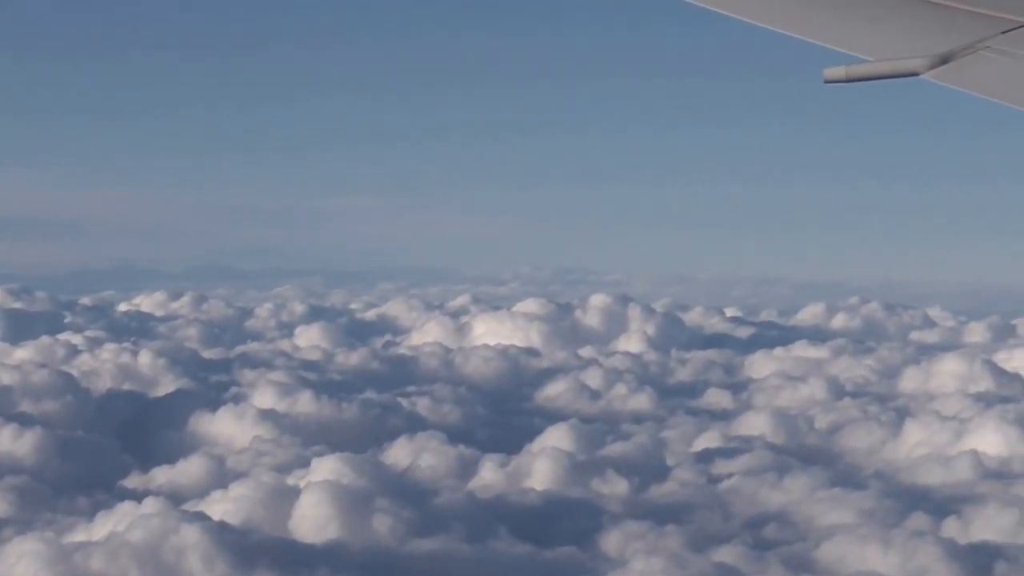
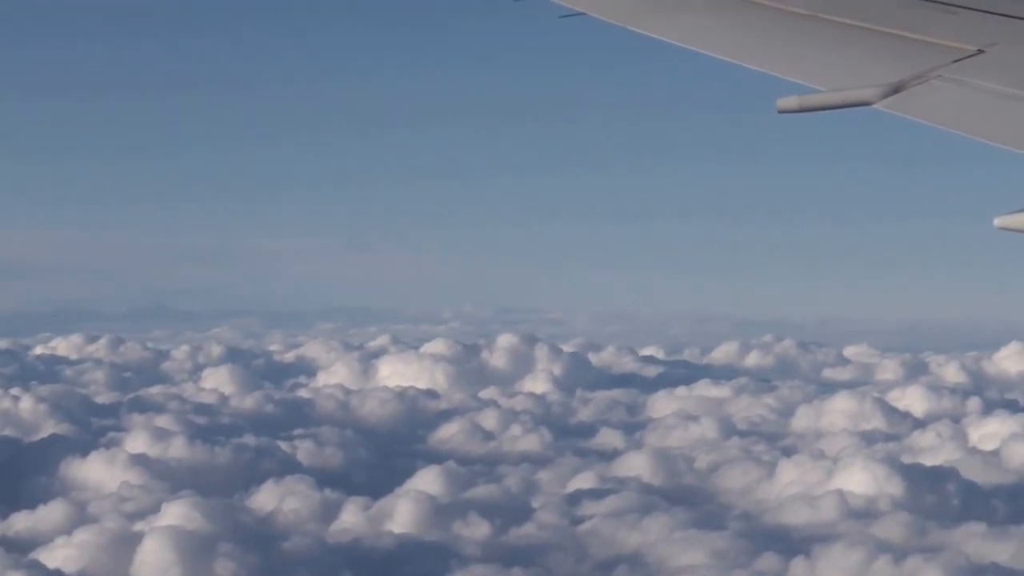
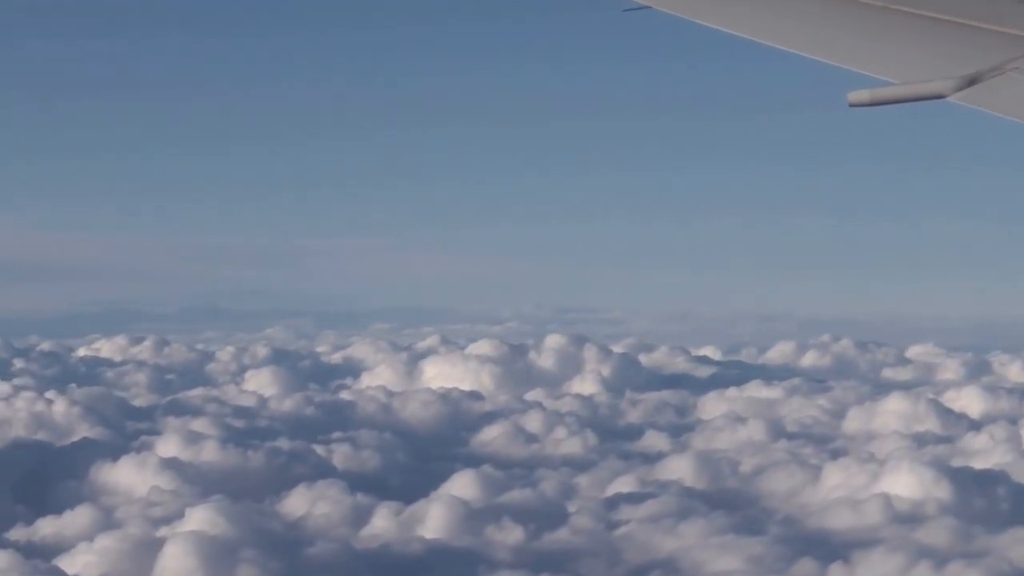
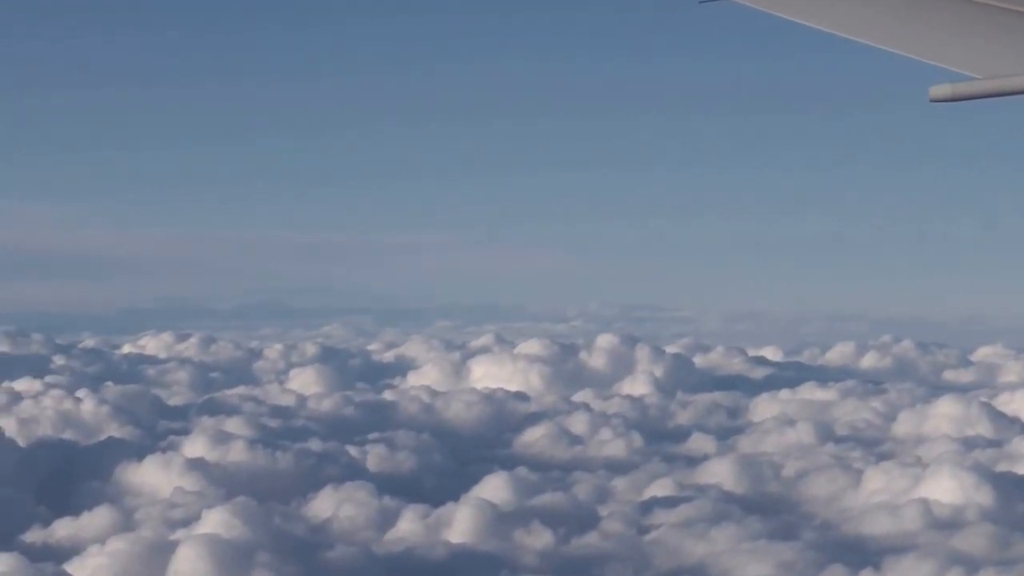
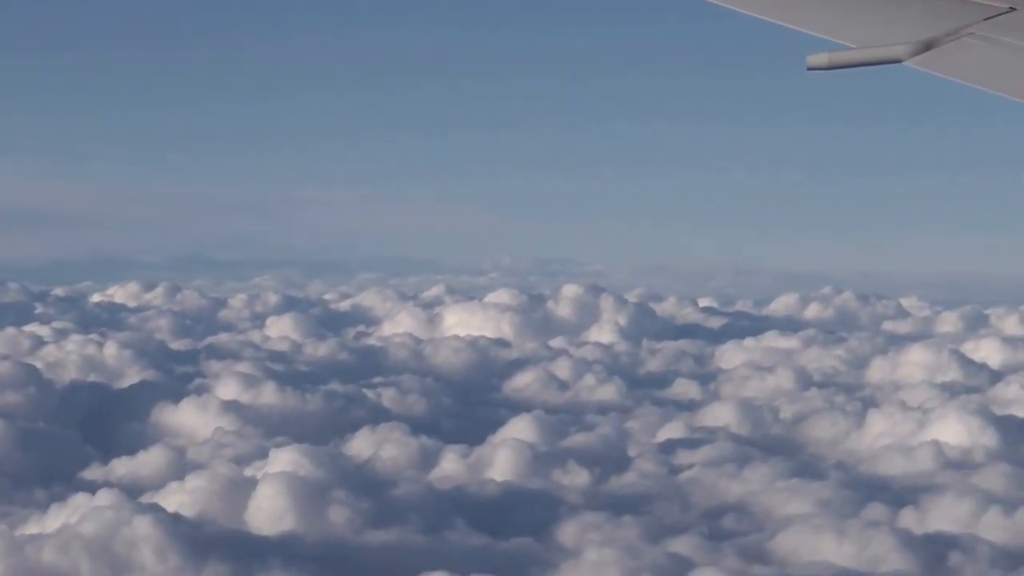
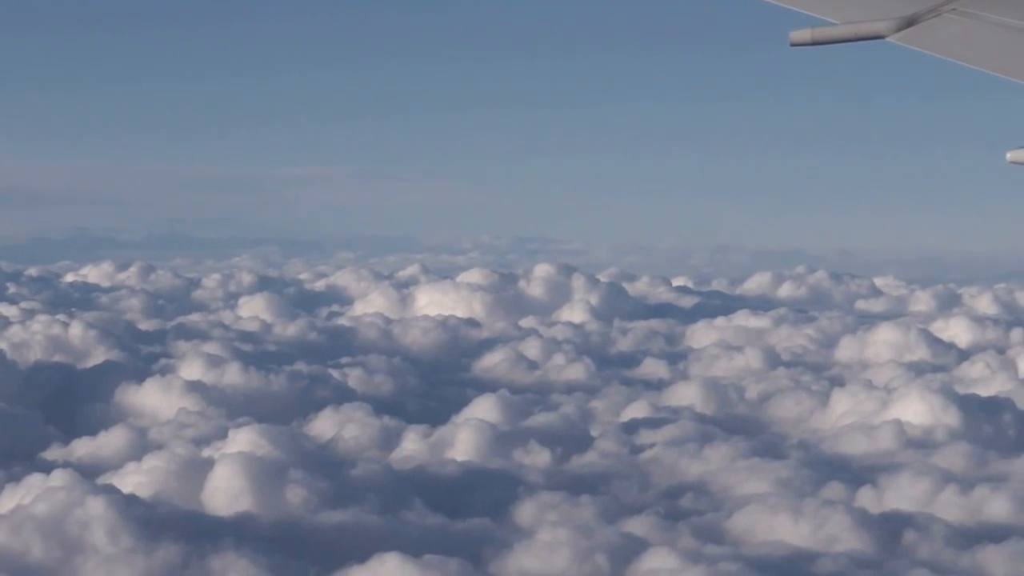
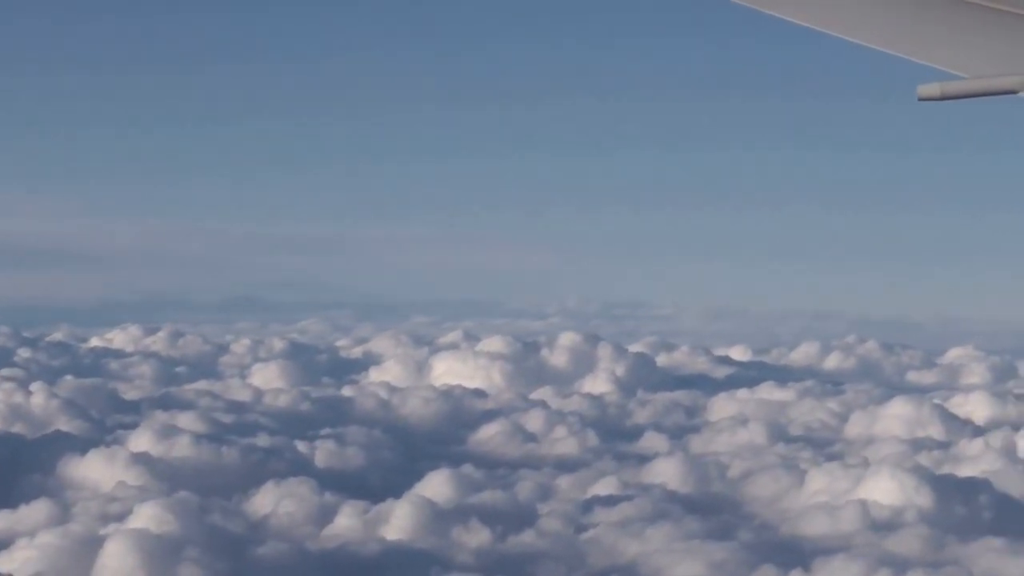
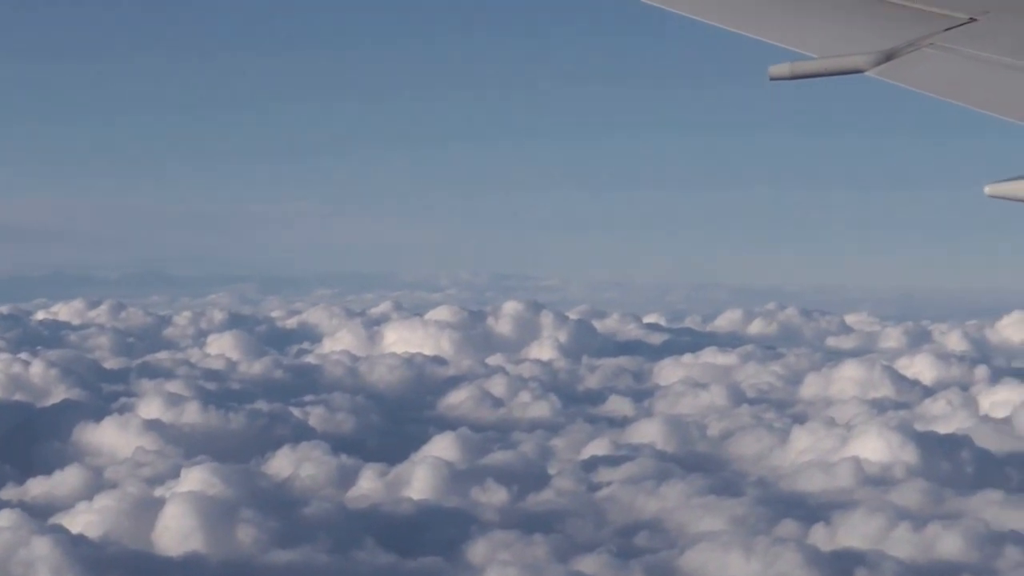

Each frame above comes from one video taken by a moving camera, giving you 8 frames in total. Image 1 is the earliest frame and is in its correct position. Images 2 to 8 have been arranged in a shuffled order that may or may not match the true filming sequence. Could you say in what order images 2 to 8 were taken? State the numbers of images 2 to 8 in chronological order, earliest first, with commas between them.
5, 6, 8, 2, 3, 4, 7
